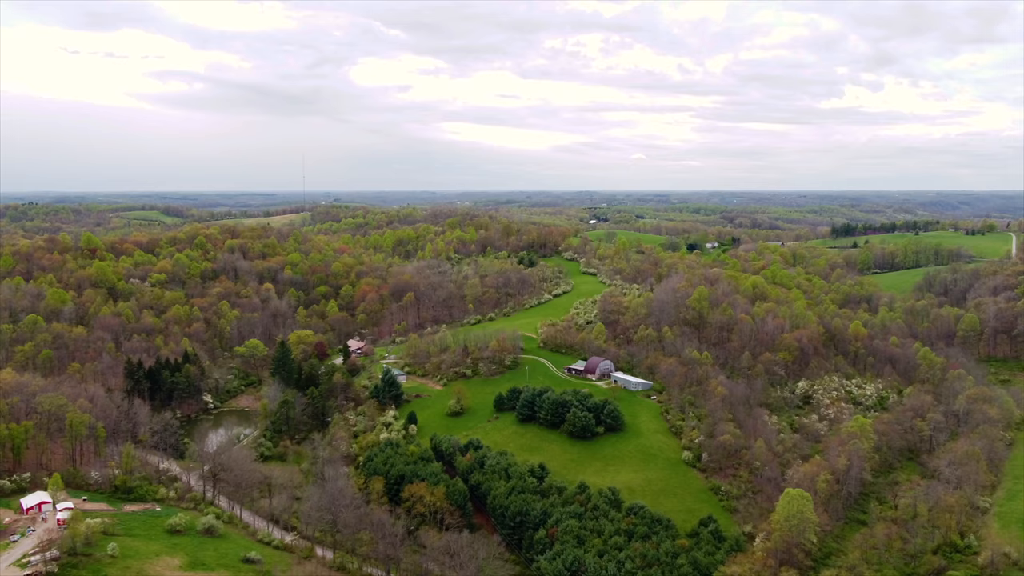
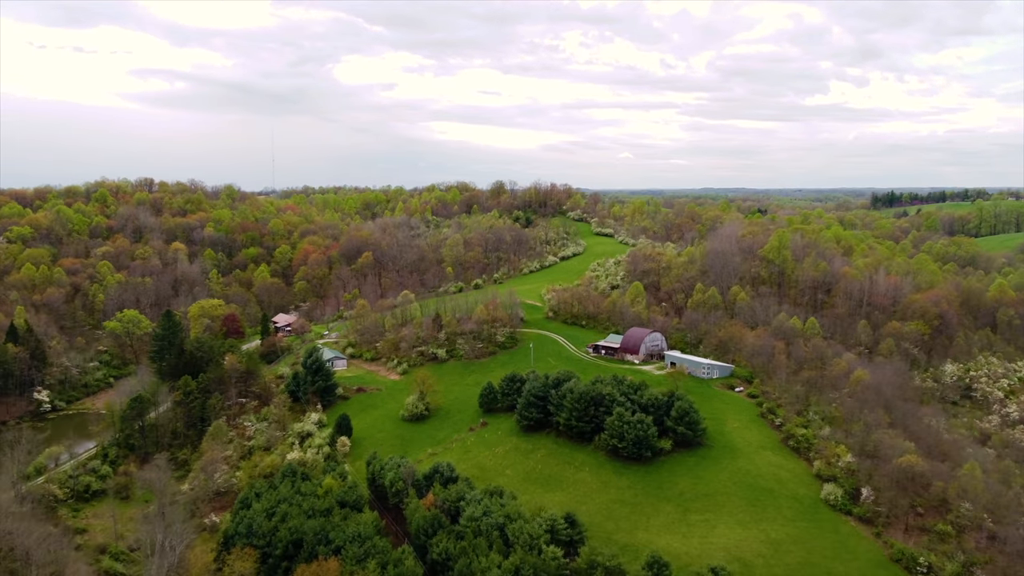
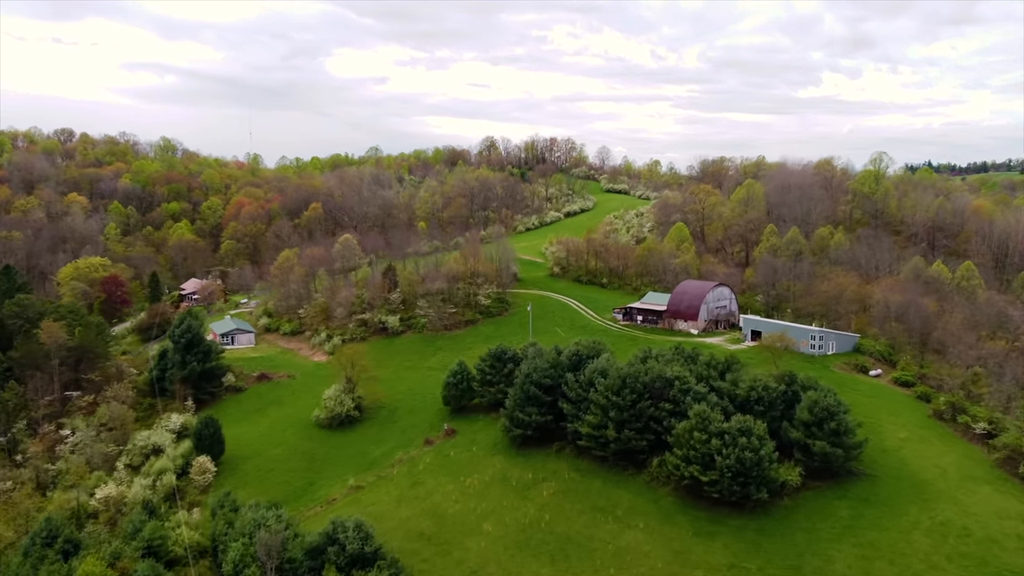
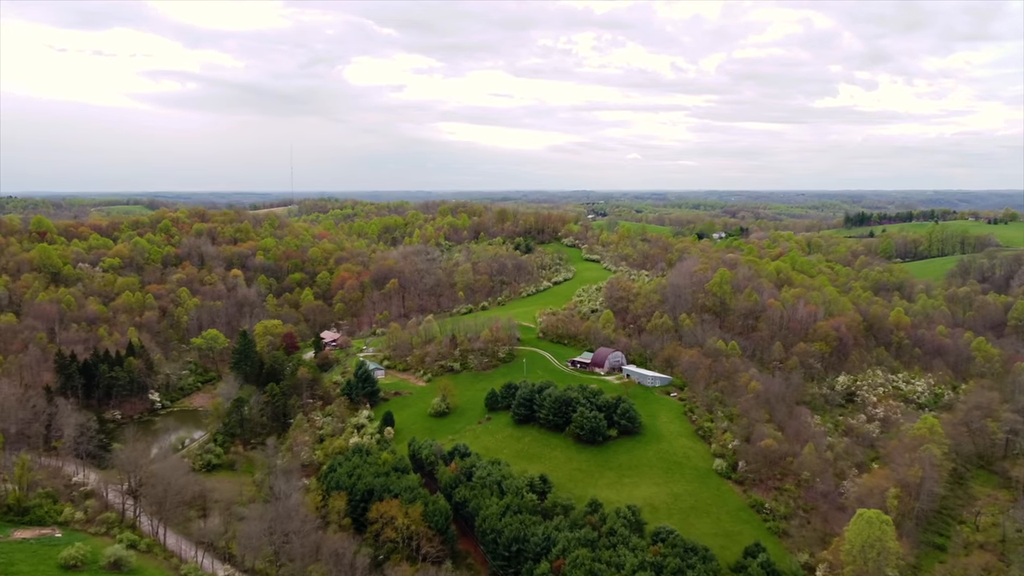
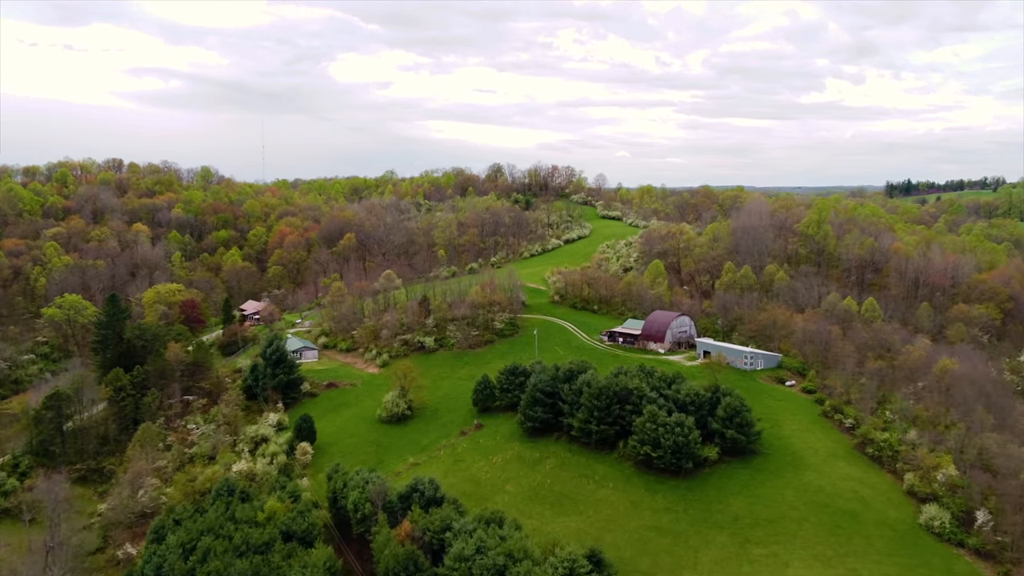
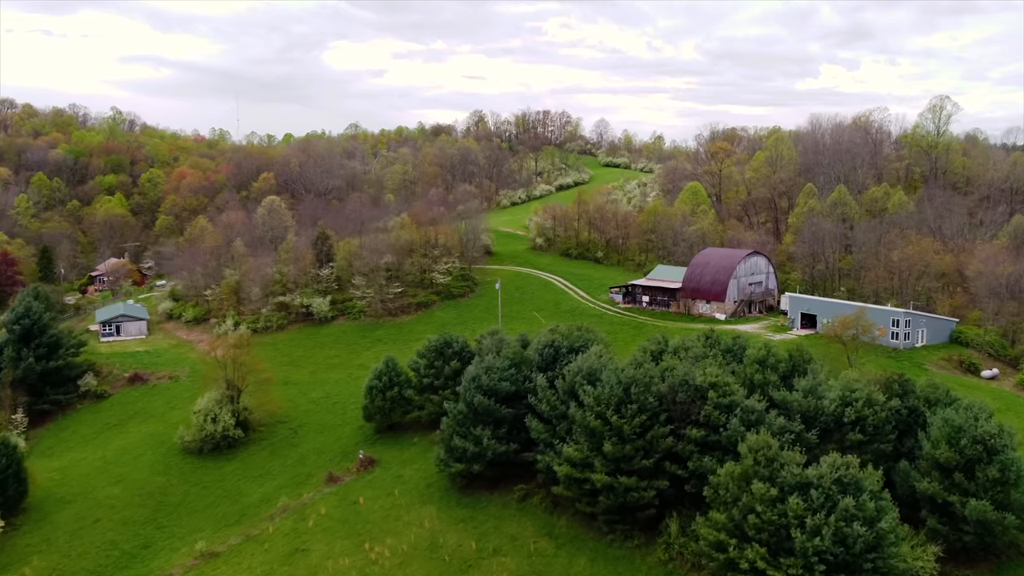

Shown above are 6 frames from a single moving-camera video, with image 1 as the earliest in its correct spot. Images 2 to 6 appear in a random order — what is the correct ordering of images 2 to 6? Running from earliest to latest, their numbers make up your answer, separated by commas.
4, 2, 5, 3, 6
